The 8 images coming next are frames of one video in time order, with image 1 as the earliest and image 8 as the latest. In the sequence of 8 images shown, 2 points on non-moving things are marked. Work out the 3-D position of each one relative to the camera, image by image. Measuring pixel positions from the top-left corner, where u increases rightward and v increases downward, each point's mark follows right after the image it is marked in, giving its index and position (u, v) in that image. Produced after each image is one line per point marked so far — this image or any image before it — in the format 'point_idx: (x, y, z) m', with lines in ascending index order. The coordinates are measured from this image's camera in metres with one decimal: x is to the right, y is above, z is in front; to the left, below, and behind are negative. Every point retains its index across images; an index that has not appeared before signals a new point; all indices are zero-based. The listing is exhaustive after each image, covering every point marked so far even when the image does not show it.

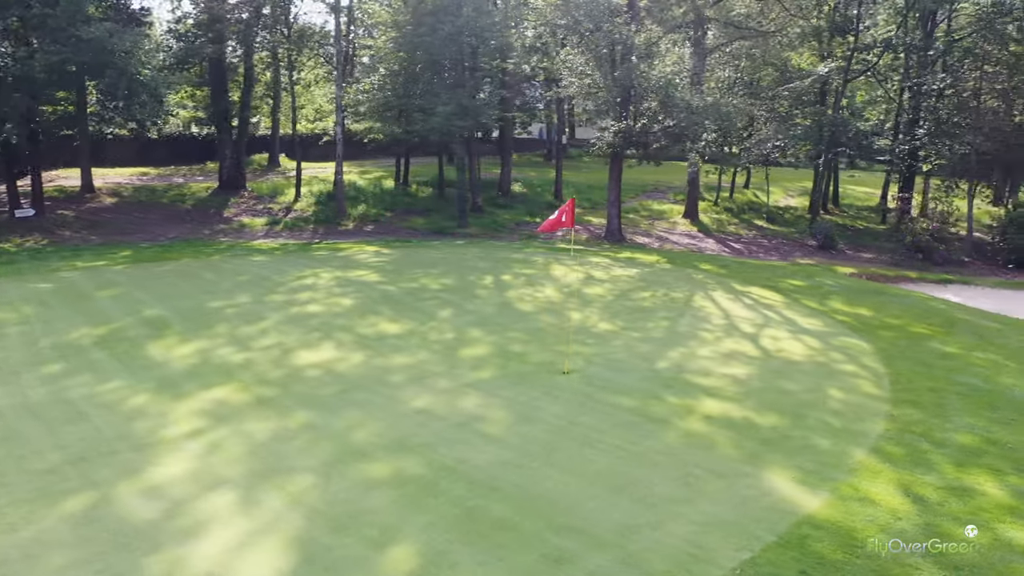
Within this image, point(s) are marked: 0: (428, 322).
0: (-0.9, -0.4, +8.8) m
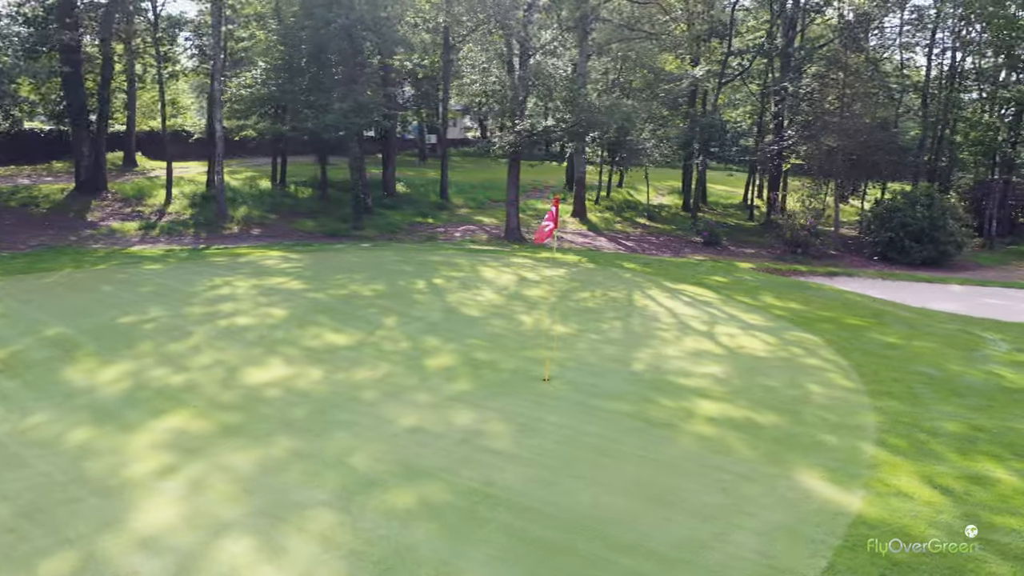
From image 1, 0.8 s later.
0: (-1.3, -0.5, +8.3) m
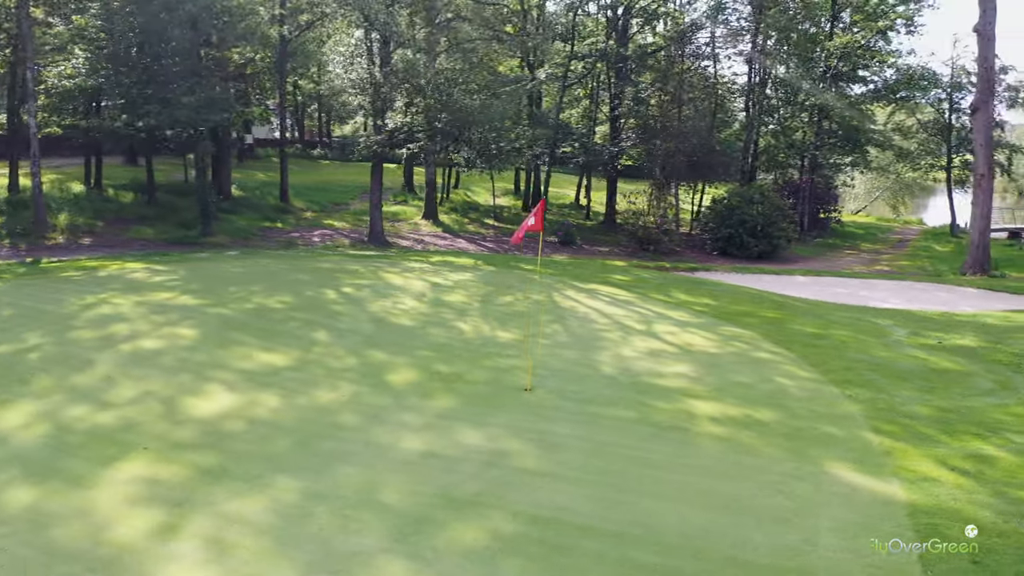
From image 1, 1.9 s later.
0: (-1.8, -0.6, +7.5) m
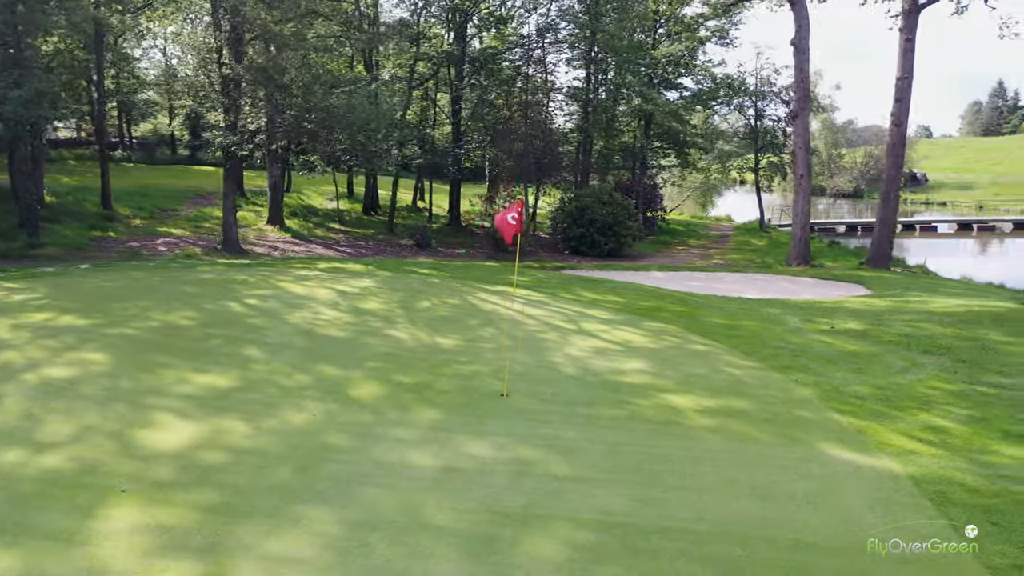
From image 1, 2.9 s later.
0: (-2.2, -0.7, +6.9) m
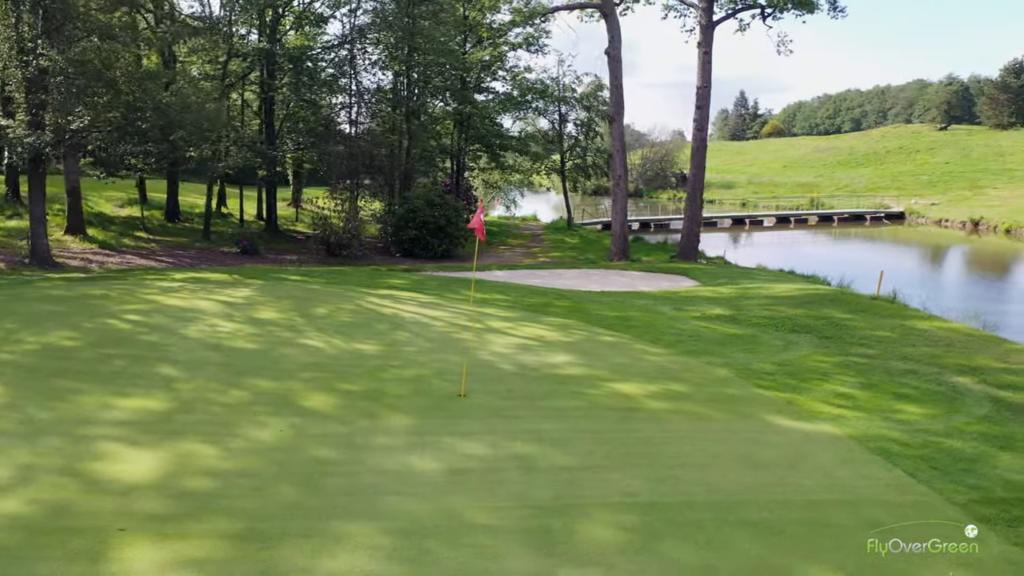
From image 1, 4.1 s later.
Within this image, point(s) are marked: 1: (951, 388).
0: (-2.6, -0.8, +6.4) m
1: (+3.9, -0.9, +7.2) m
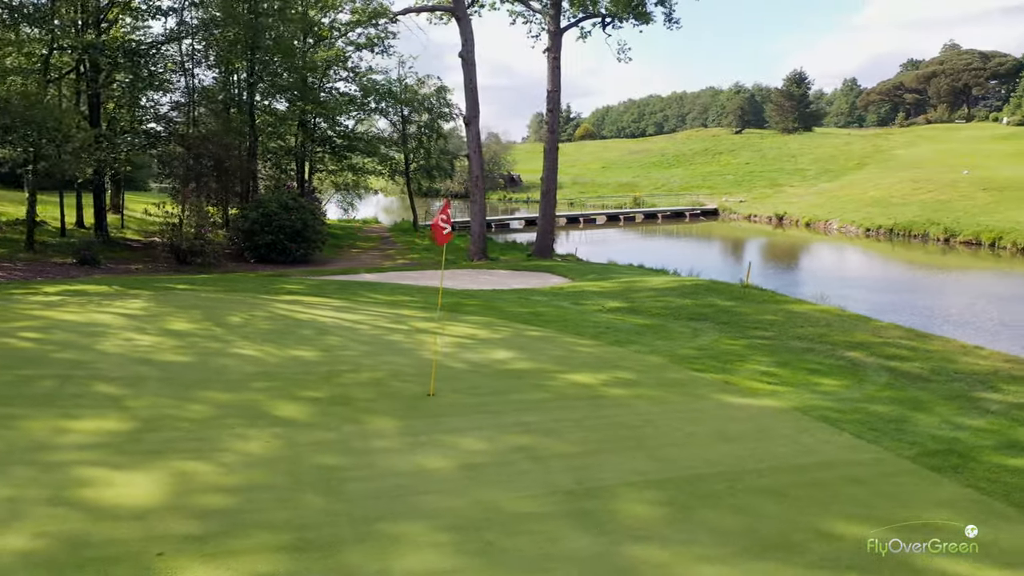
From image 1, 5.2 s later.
0: (-2.7, -0.8, +6.0) m
1: (+3.4, -0.7, +8.2) m
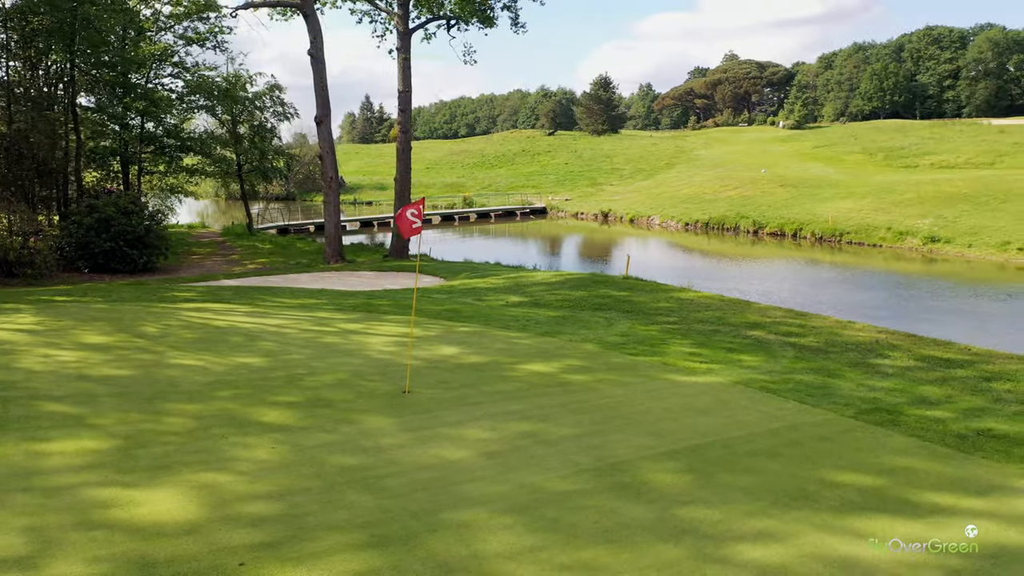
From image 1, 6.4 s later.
0: (-2.8, -0.9, +5.5) m
1: (+2.7, -0.6, +9.1) m
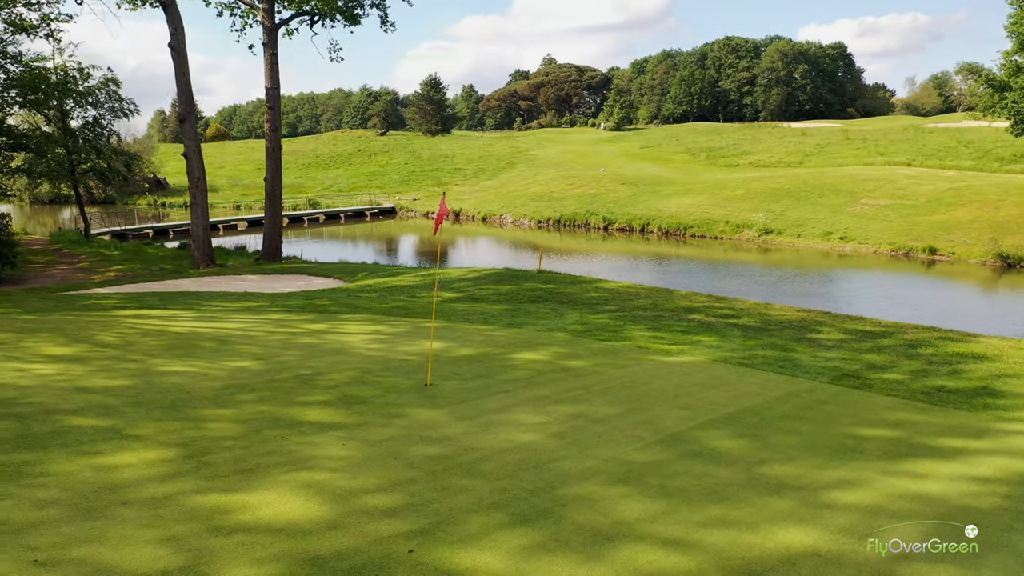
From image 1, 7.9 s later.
0: (-2.3, -0.9, +5.2) m
1: (+2.2, -0.4, +9.8) m
